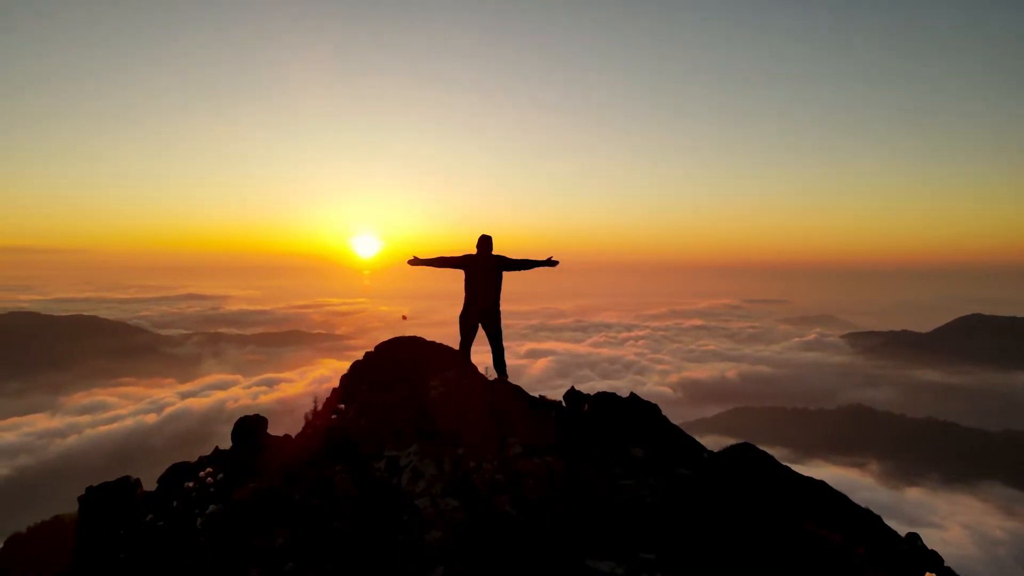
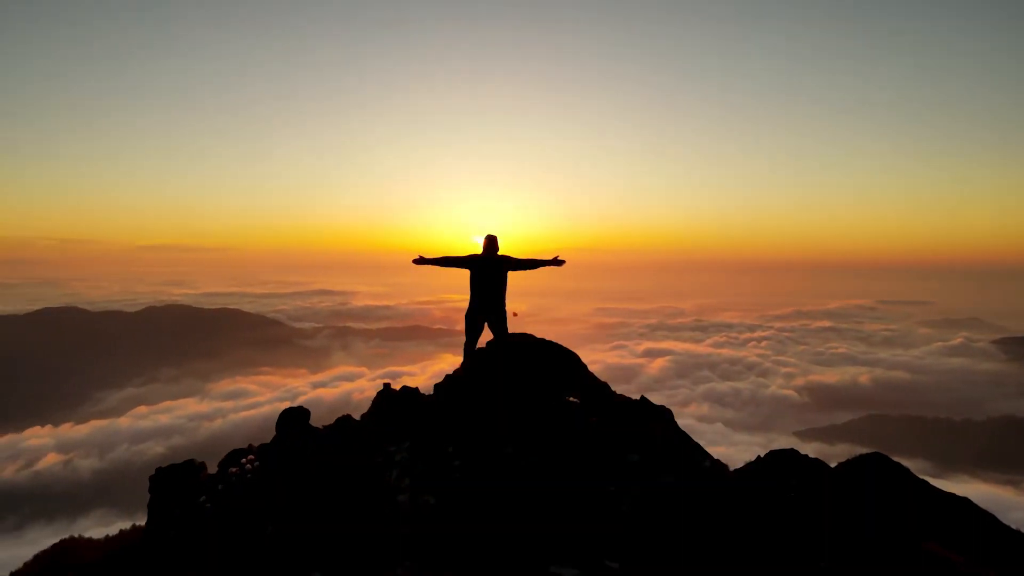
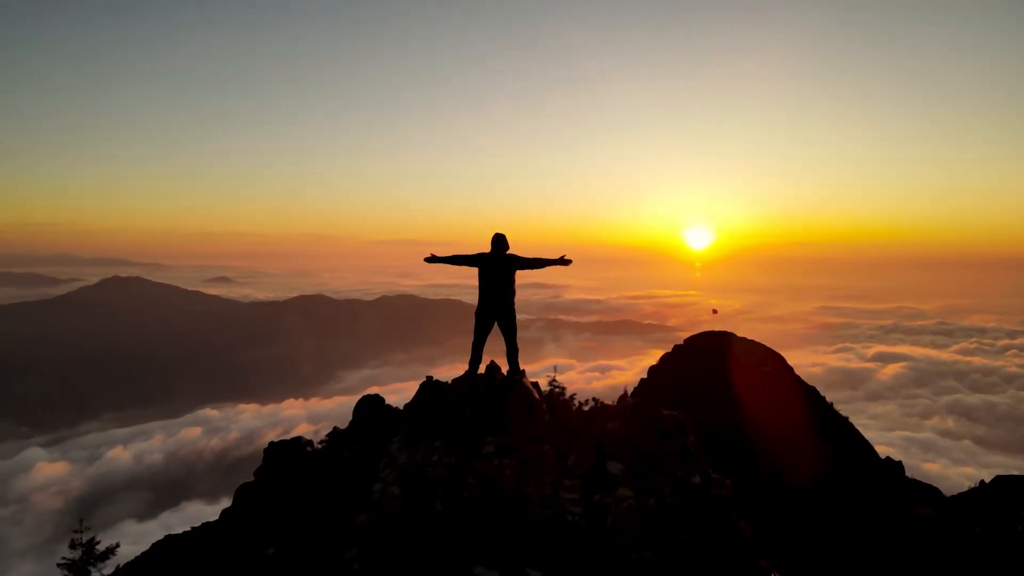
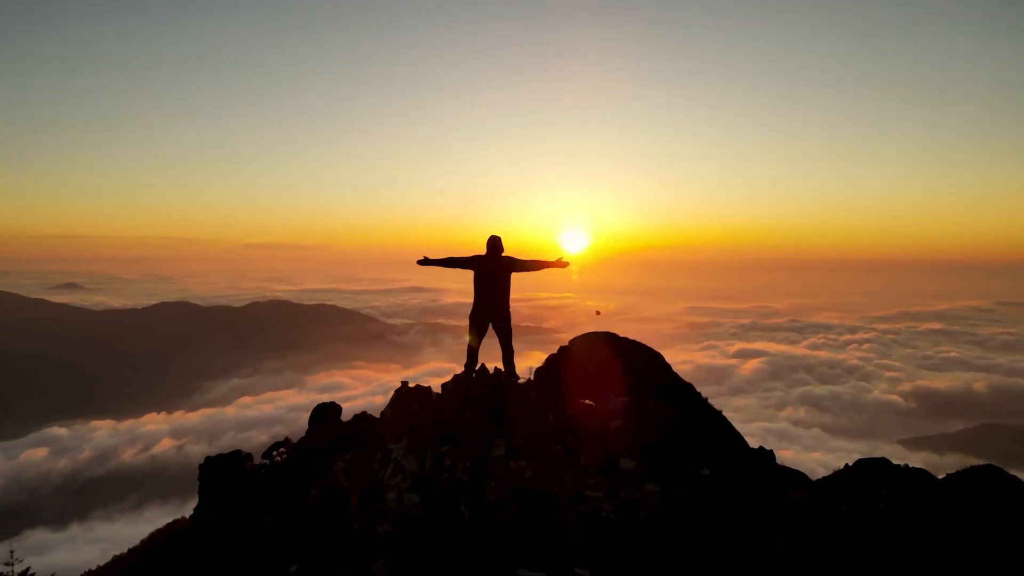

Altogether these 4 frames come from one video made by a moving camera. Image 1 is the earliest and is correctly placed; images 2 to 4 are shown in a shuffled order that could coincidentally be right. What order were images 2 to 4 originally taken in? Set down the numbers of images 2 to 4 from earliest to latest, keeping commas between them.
2, 4, 3
